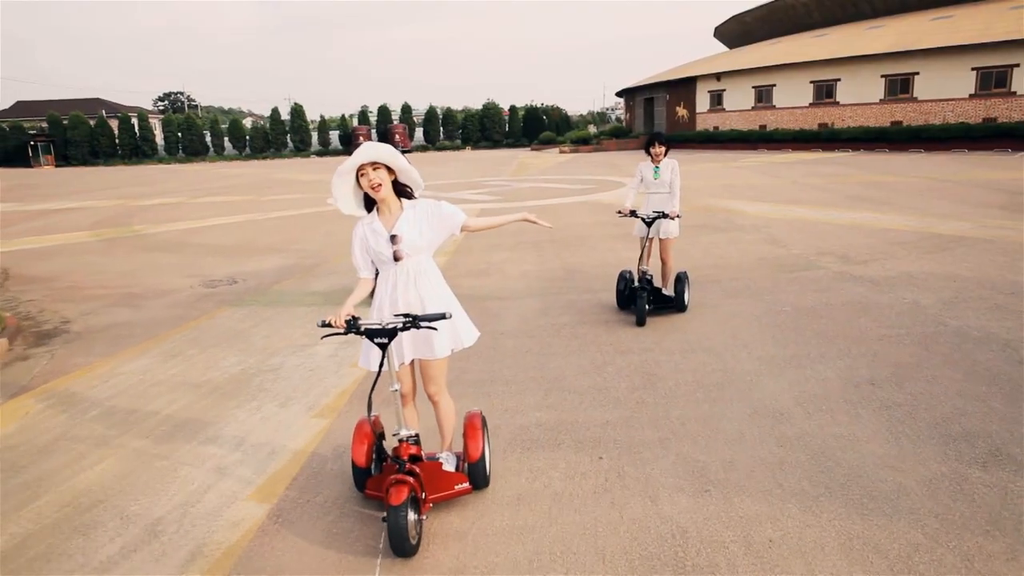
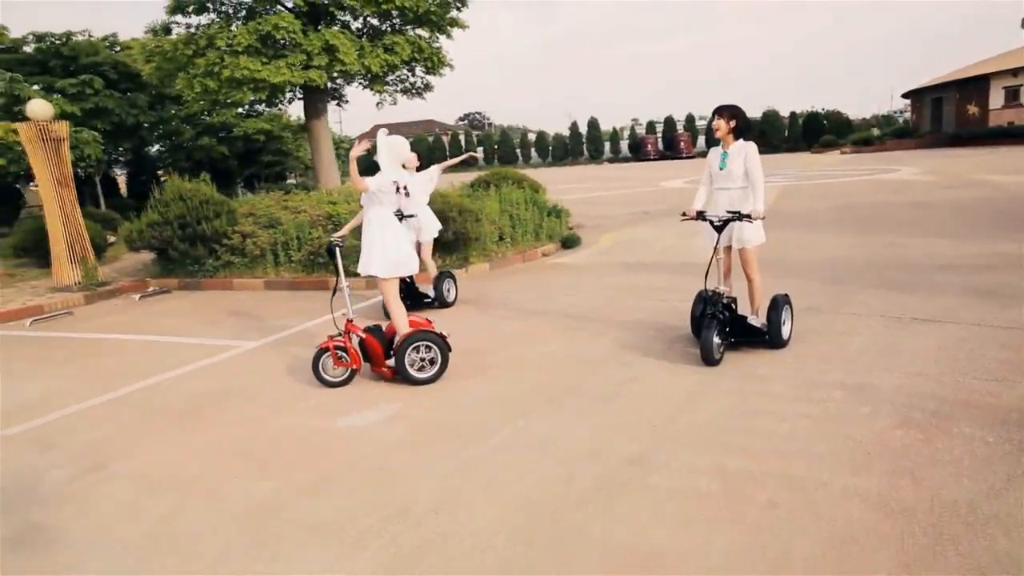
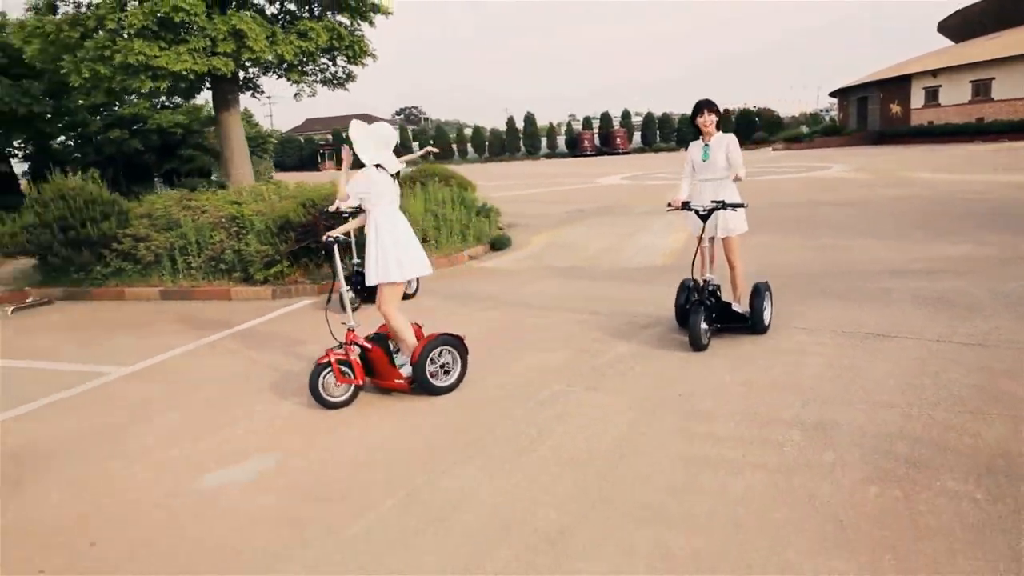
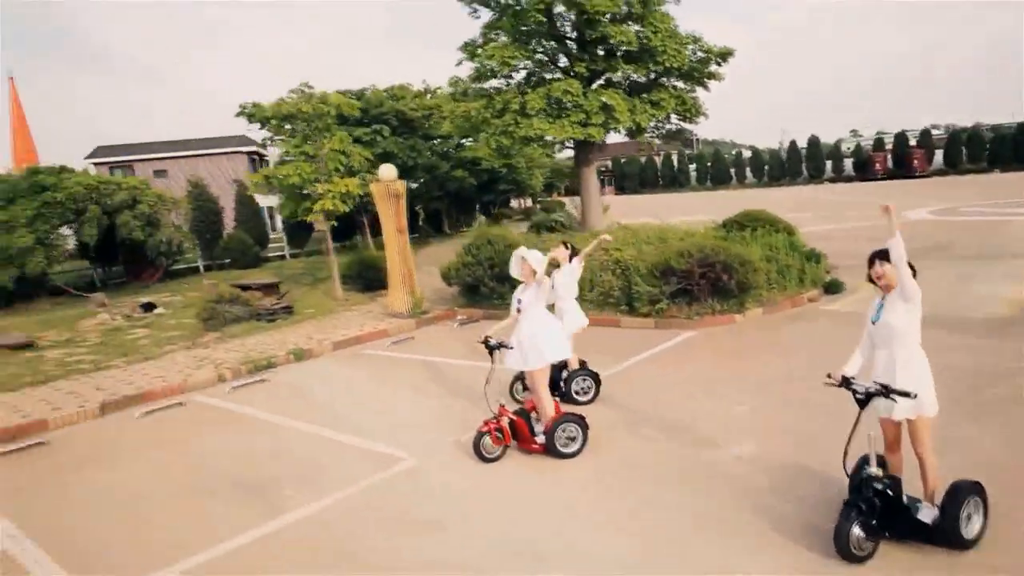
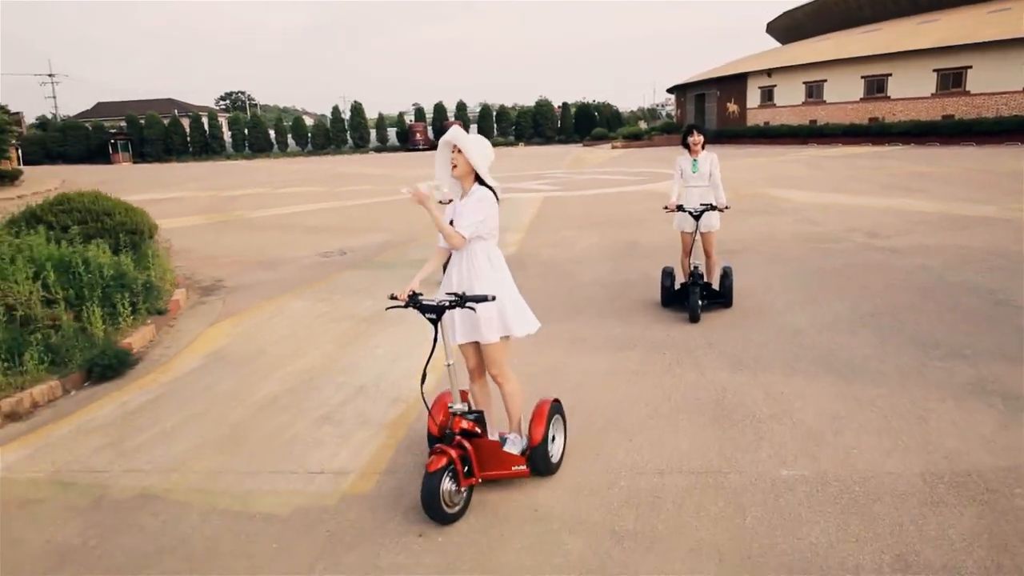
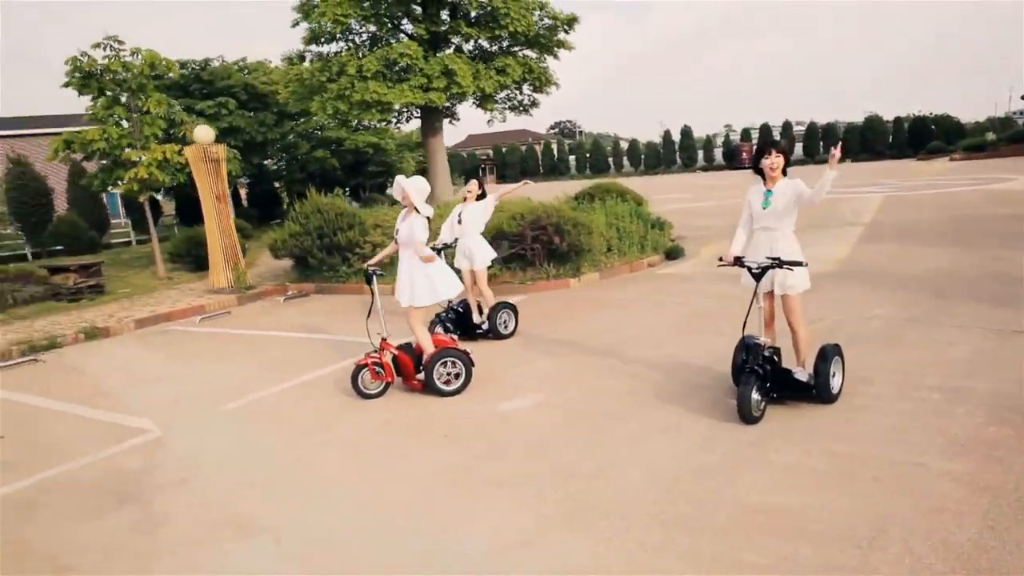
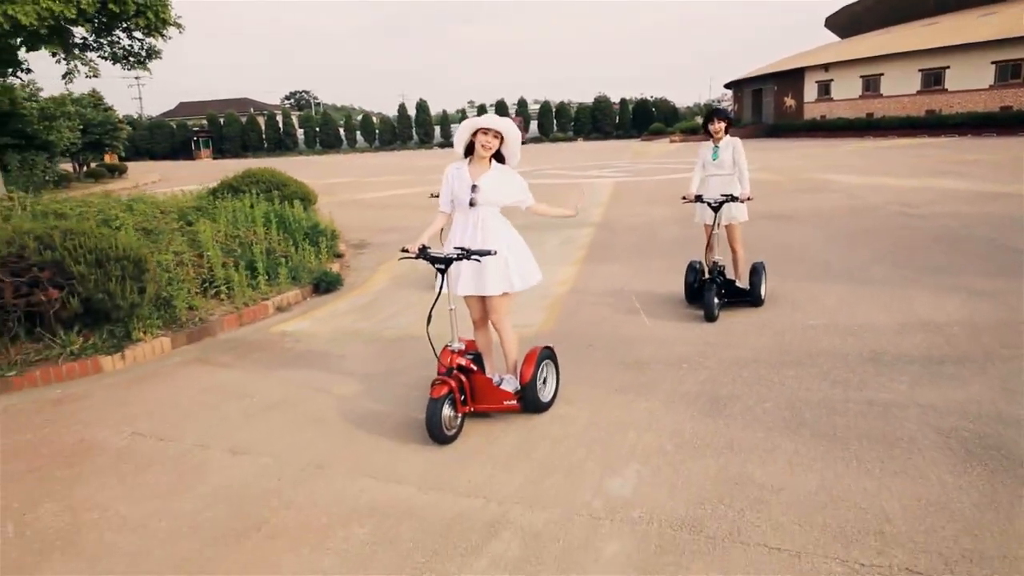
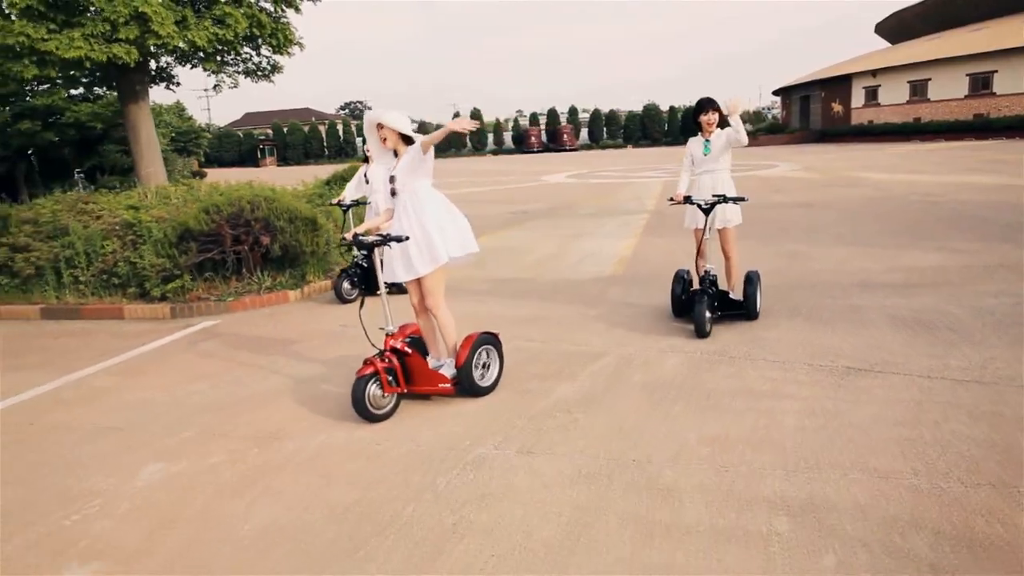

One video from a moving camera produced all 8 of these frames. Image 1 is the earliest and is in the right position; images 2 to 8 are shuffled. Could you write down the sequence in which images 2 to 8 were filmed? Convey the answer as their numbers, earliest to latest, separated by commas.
5, 7, 8, 3, 2, 6, 4
